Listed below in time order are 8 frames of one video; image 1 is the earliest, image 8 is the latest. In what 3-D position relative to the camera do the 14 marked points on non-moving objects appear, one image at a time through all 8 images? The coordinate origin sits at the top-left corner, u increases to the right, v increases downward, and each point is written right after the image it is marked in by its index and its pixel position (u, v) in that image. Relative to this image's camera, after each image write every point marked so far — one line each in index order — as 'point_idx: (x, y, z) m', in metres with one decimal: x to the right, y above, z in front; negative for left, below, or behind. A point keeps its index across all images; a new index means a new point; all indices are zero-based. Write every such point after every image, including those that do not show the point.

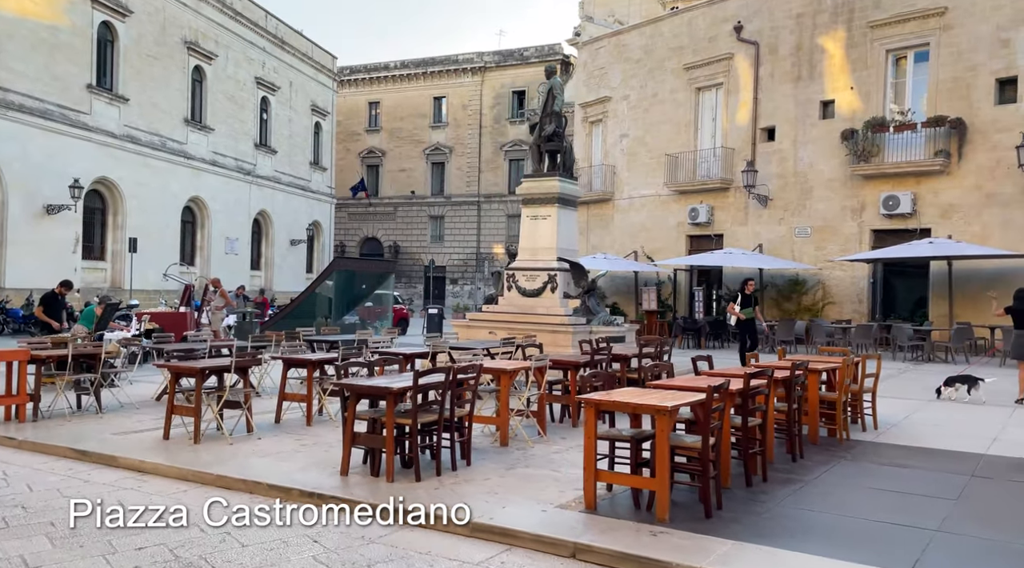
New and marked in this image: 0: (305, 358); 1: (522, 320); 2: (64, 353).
0: (-2.1, -0.8, +8.7) m
1: (+0.2, -0.5, +12.5) m
2: (-5.8, -0.9, +10.7) m
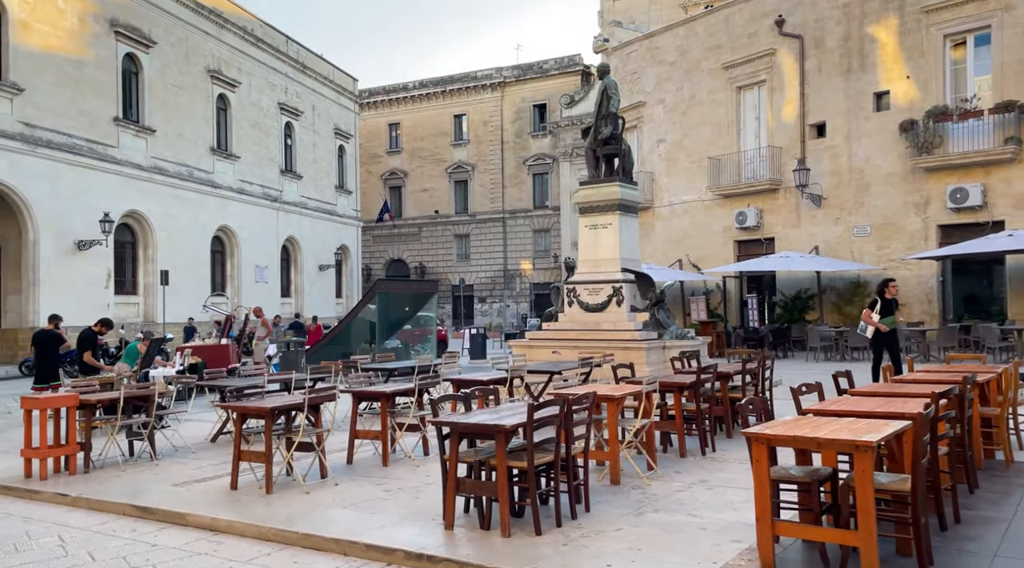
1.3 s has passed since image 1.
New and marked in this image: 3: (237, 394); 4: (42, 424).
0: (-1.3, -1.0, +8.0) m
1: (+1.1, -0.7, +11.7) m
2: (-4.9, -1.4, +10.0) m
3: (-3.0, -1.2, +8.9) m
4: (-5.6, -1.6, +9.5) m
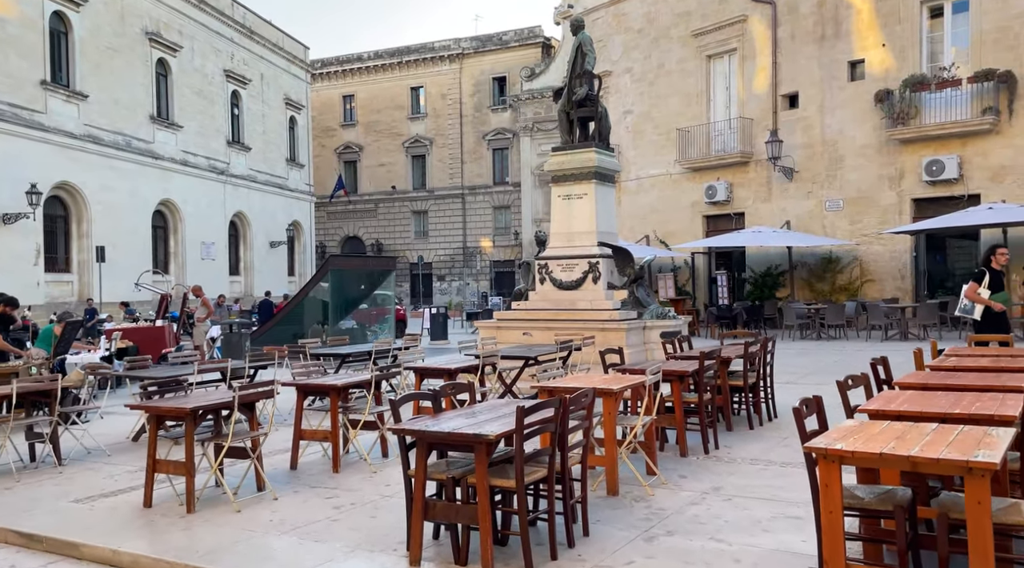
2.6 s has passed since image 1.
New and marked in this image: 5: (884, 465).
0: (-1.5, -0.8, +6.9) m
1: (+0.6, -0.4, +10.7) m
2: (-5.2, -1.1, +8.8) m
3: (-3.3, -0.9, +7.8) m
4: (-5.9, -1.3, +8.3) m
5: (+1.2, -0.6, +2.9) m
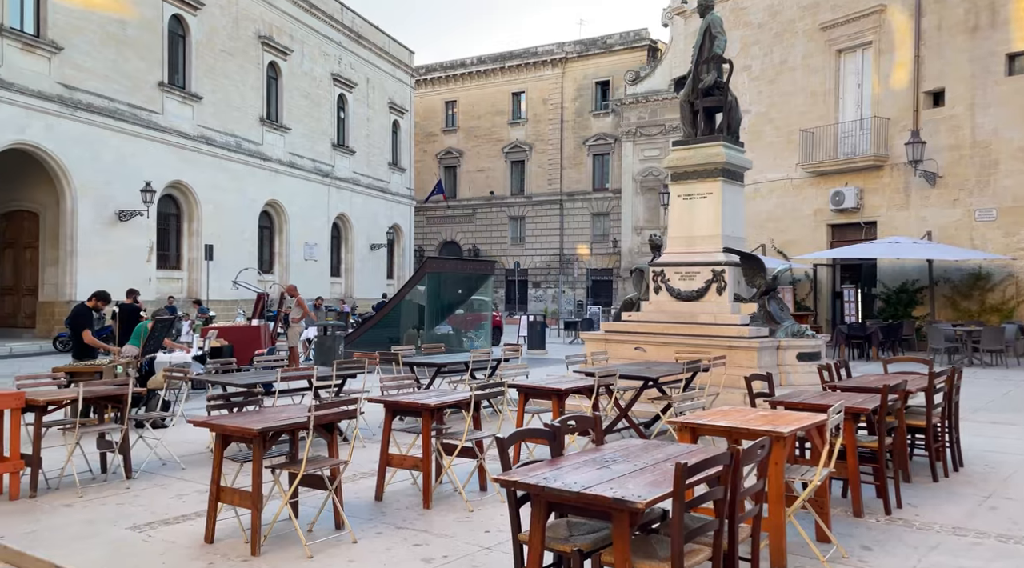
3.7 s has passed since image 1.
0: (-0.7, -0.8, +6.0) m
1: (+1.9, -0.5, +9.6) m
2: (-4.2, -1.1, +8.3) m
3: (-2.3, -0.9, +7.1) m
4: (-4.9, -1.3, +7.8) m
5: (+1.6, -0.6, +1.7) m
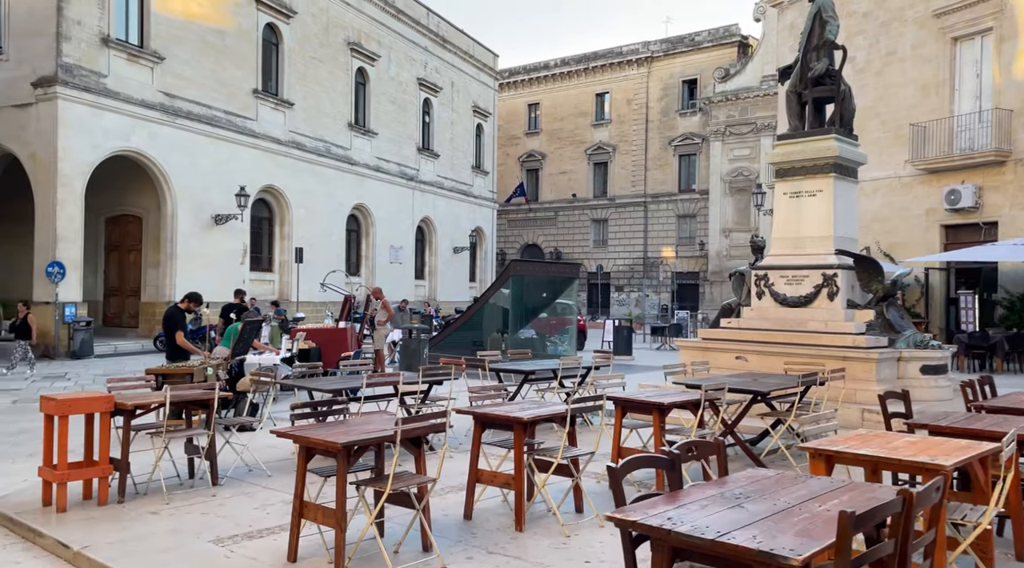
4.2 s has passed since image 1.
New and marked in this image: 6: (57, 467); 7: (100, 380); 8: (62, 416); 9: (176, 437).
0: (0.0, -0.9, +5.6) m
1: (+2.9, -0.6, +8.9) m
2: (-3.3, -1.1, +8.2) m
3: (-1.6, -0.9, +6.8) m
4: (-4.0, -1.3, +7.8) m
5: (+1.9, -0.7, +1.1) m
6: (-4.0, -1.6, +7.7) m
7: (-8.3, -1.9, +17.4) m
8: (-4.0, -1.2, +7.7) m
9: (-3.2, -1.5, +8.3) m
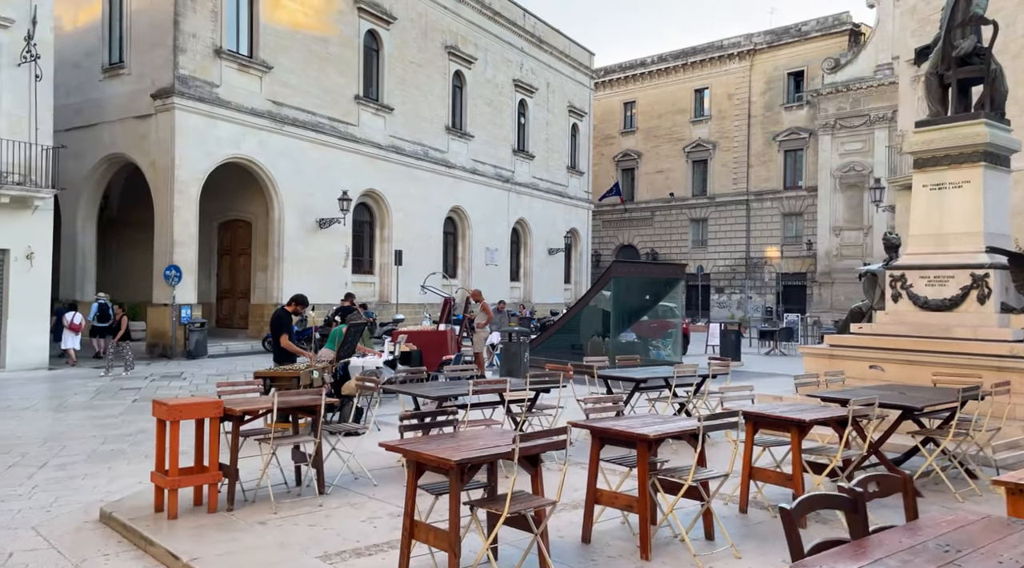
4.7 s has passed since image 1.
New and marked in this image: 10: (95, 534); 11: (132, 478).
0: (+0.7, -0.9, +5.1) m
1: (+3.9, -0.6, +8.1) m
2: (-2.3, -1.1, +8.0) m
3: (-0.7, -1.0, +6.5) m
4: (-3.0, -1.3, +7.7) m
5: (+2.1, -0.7, +0.4) m
6: (-3.0, -1.7, +7.6) m
7: (-6.2, -2.0, +17.7) m
8: (-3.0, -1.2, +7.7) m
9: (-2.2, -1.5, +8.1) m
10: (-3.7, -2.2, +7.7) m
11: (-4.5, -2.3, +10.2) m
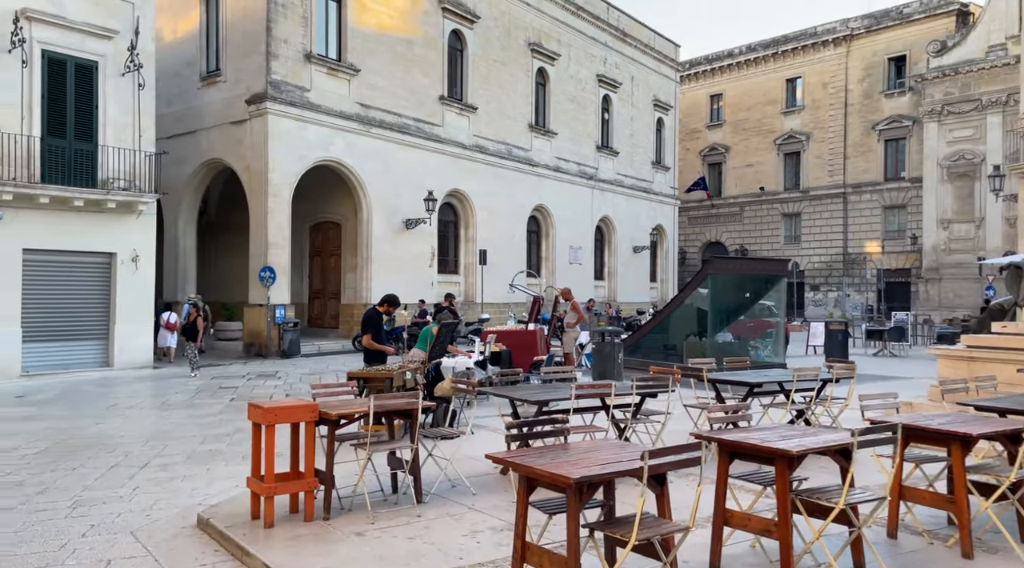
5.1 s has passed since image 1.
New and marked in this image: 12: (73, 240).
0: (+1.4, -0.9, +4.5) m
1: (+4.9, -0.5, +7.1) m
2: (-1.3, -1.1, +7.7) m
3: (+0.1, -1.0, +6.0) m
4: (-2.1, -1.3, +7.5) m
5: (+2.3, -0.7, -0.3) m
6: (-2.1, -1.7, +7.4) m
7: (-4.3, -2.0, +17.8) m
8: (-2.1, -1.2, +7.4) m
9: (-1.2, -1.5, +7.8) m
10: (-2.8, -2.2, +7.5) m
11: (-3.3, -2.3, +10.0) m
12: (-8.8, +0.9, +17.3) m
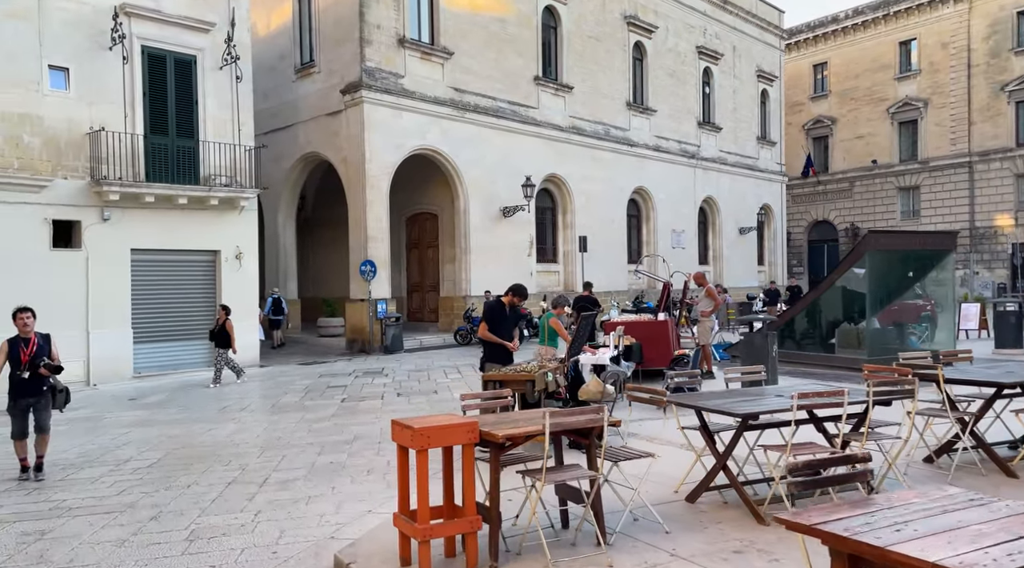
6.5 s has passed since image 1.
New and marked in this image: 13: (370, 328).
0: (+2.5, -0.8, +2.7) m
1: (+6.2, -0.3, +5.0) m
2: (+0.2, -1.1, +6.2) m
3: (+1.4, -0.9, +4.4) m
4: (-0.6, -1.3, +6.1) m
5: (+2.9, -0.6, -2.1) m
6: (-0.7, -1.6, +6.0) m
7: (-1.8, -1.9, +16.5) m
8: (-0.6, -1.2, +6.0) m
9: (+0.3, -1.4, +6.3) m
10: (-1.3, -2.2, +6.2) m
11: (-1.6, -2.3, +8.8) m
12: (-6.4, +0.9, +16.5) m
13: (-3.1, -1.0, +19.6) m
